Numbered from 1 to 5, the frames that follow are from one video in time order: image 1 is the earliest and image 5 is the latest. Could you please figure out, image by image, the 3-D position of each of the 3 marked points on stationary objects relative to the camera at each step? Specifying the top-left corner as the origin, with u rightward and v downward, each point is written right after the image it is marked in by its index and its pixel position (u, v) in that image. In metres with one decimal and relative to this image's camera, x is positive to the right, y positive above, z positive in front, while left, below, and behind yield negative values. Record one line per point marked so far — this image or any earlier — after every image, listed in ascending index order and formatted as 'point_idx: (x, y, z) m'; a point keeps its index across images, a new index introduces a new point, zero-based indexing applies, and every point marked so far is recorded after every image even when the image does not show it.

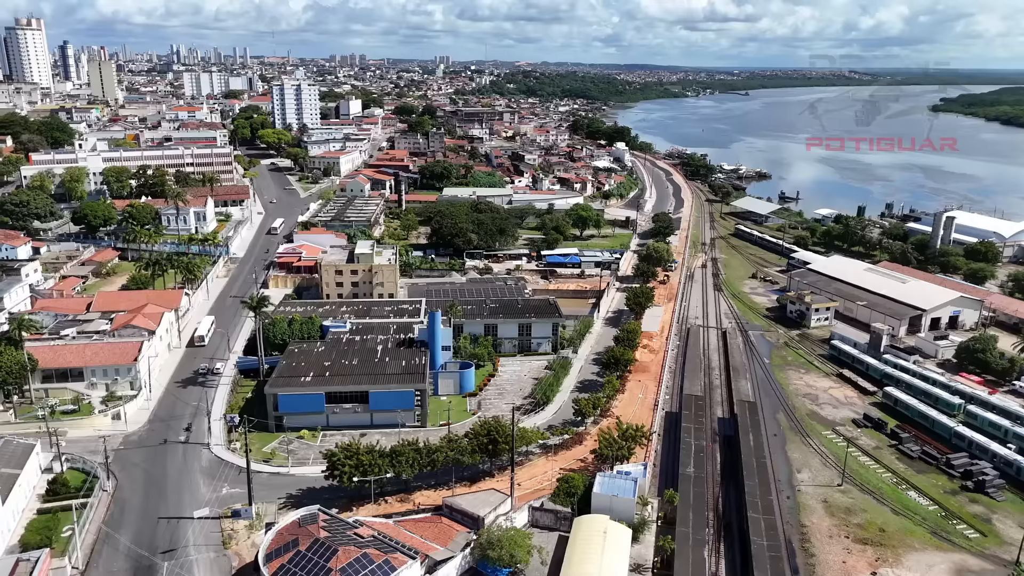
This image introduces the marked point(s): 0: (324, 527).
0: (-4.6, -5.8, +17.9) m
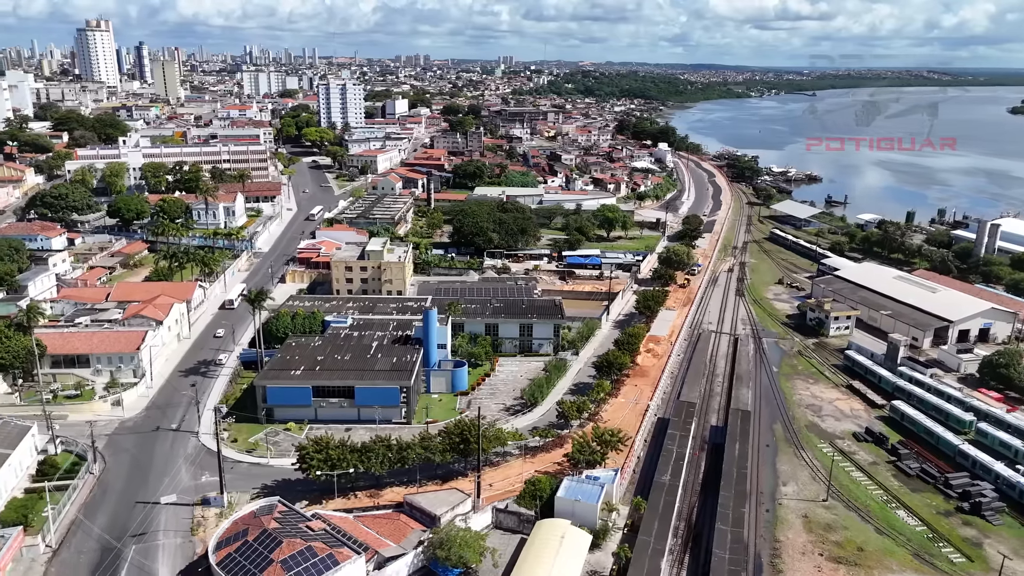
0: (-5.9, -5.7, +18.2) m
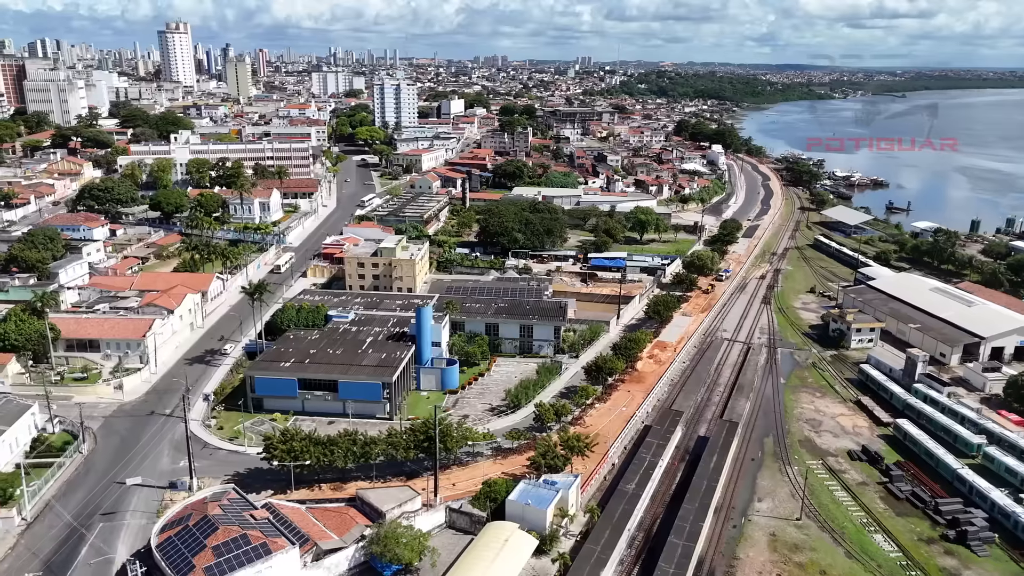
0: (-7.4, -5.5, +18.7) m
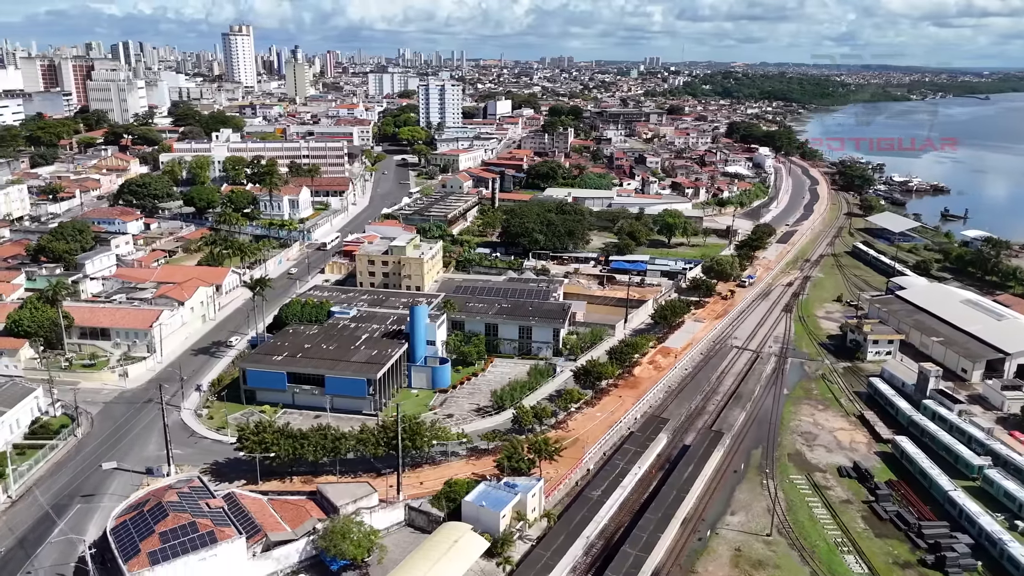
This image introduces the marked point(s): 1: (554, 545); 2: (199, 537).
0: (-8.7, -5.3, +19.3) m
1: (+1.1, -6.7, +19.5) m
2: (-7.5, -5.9, +17.7) m
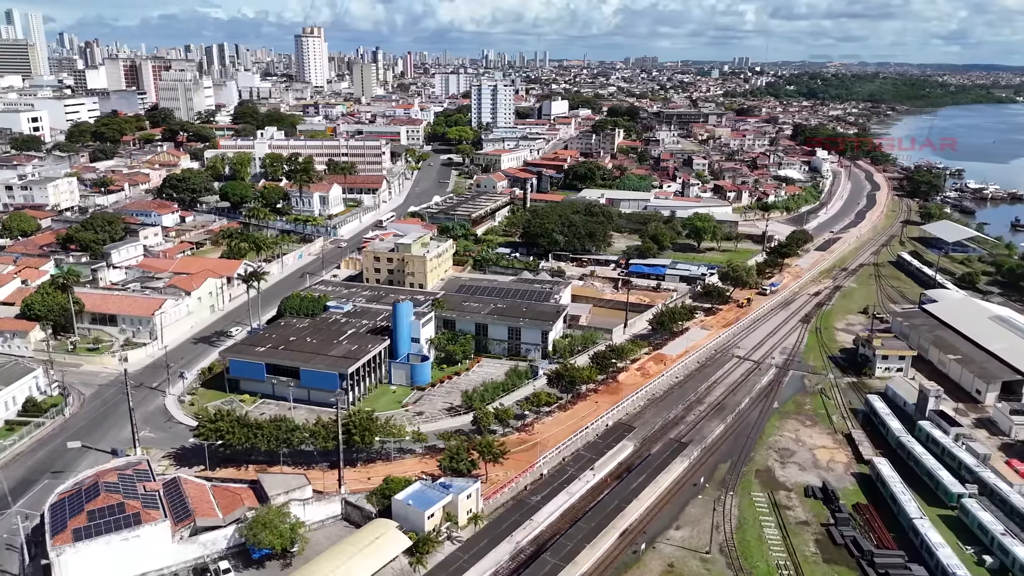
0: (-10.7, -5.1, +20.1) m
1: (-0.9, -6.8, +19.3) m
2: (-9.6, -5.7, +18.4) m
